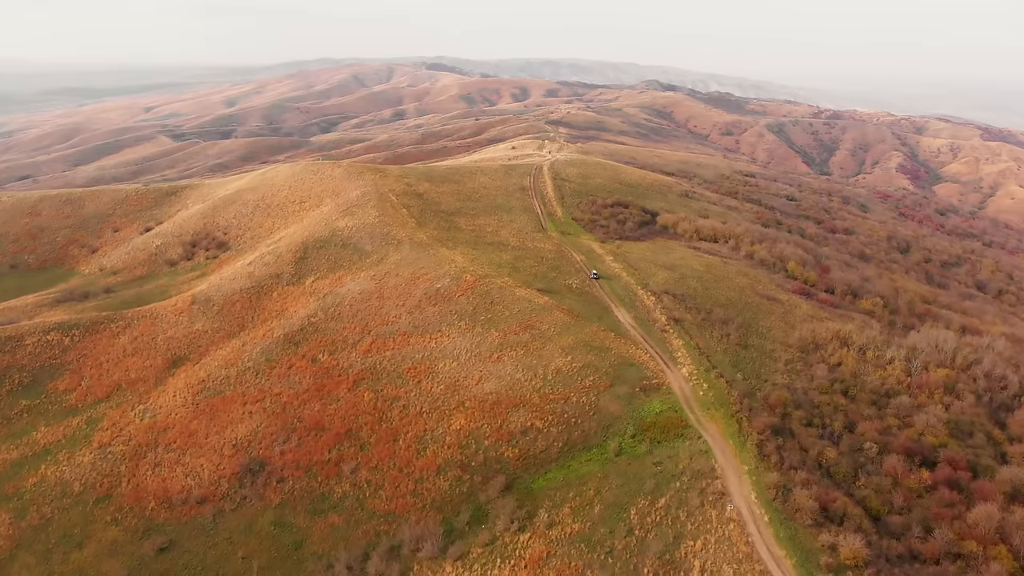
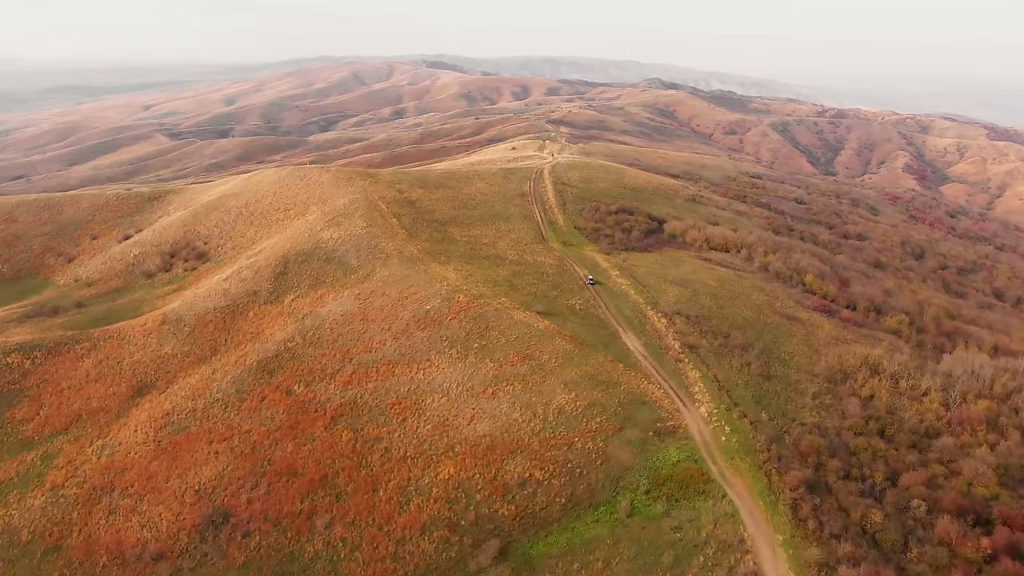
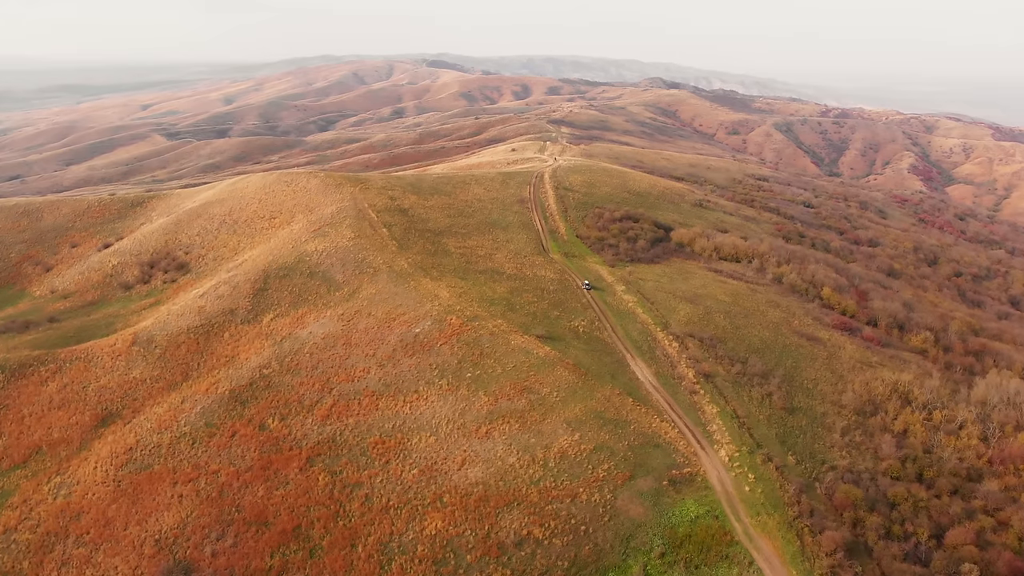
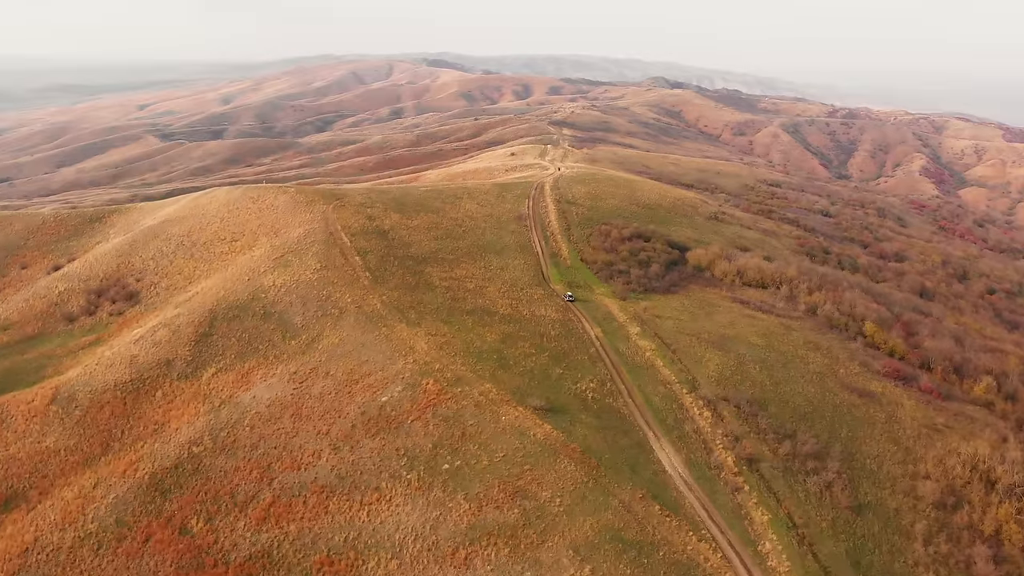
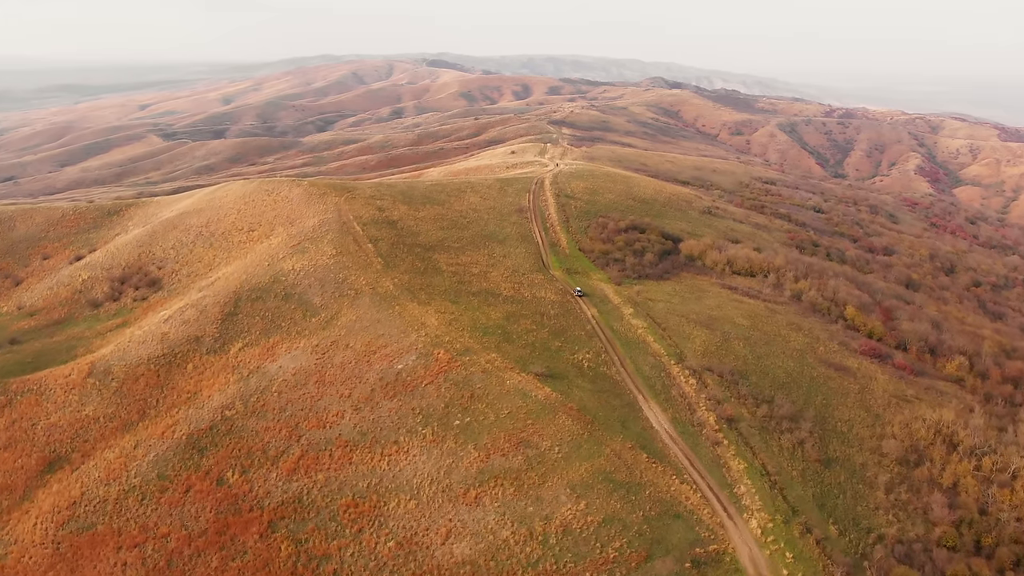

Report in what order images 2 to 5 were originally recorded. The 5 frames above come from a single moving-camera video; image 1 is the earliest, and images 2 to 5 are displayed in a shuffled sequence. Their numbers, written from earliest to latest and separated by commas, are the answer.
2, 3, 5, 4
